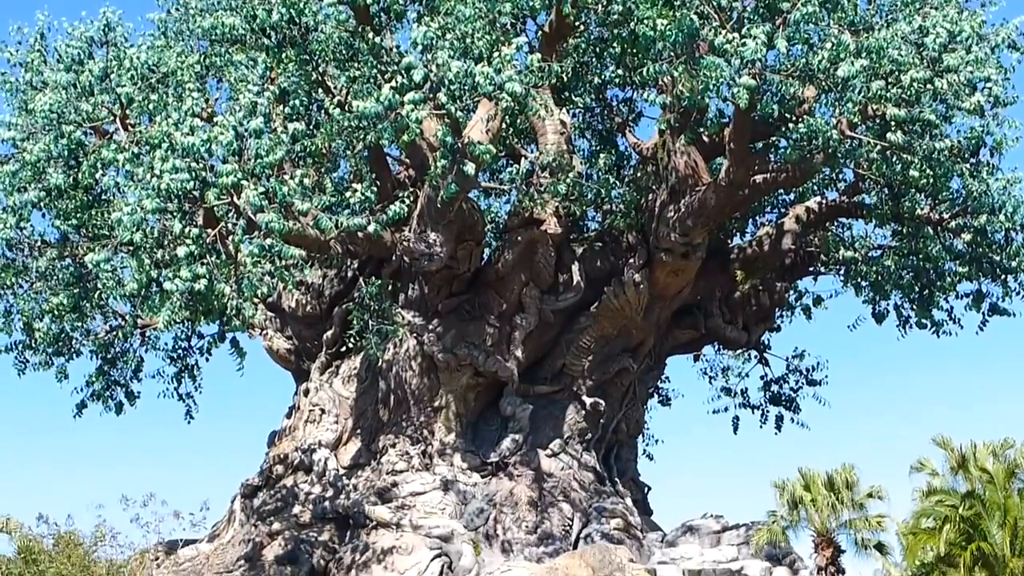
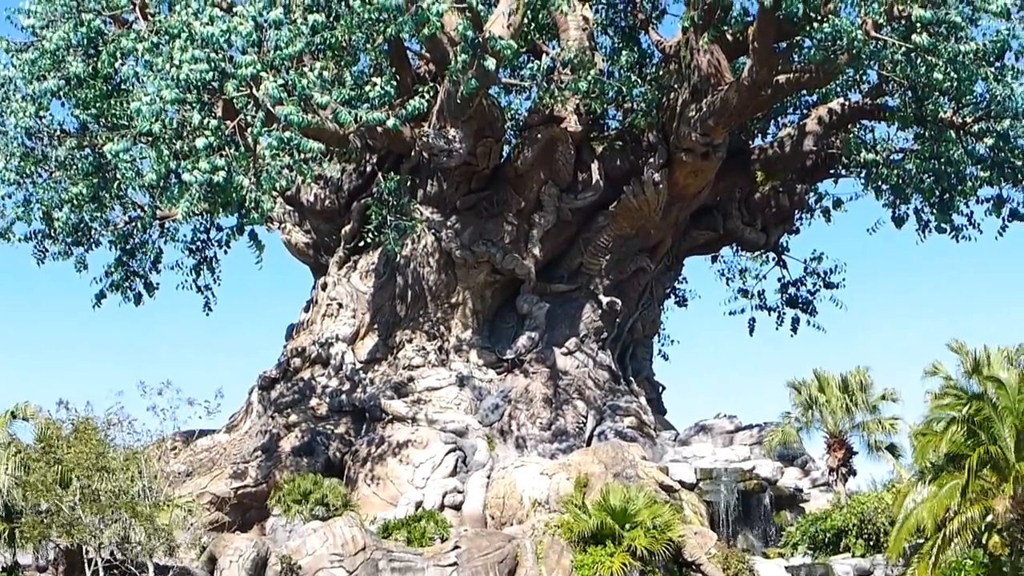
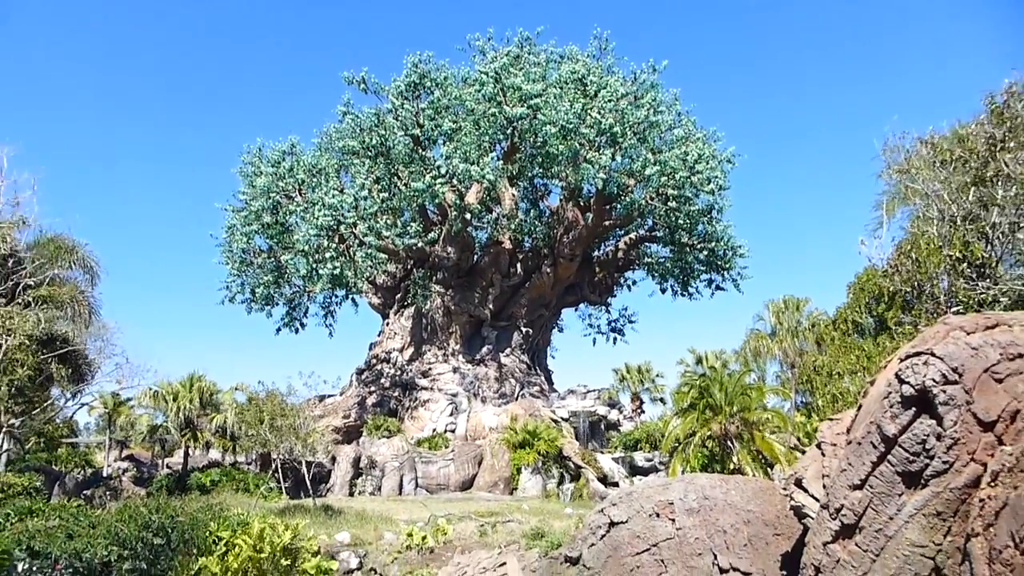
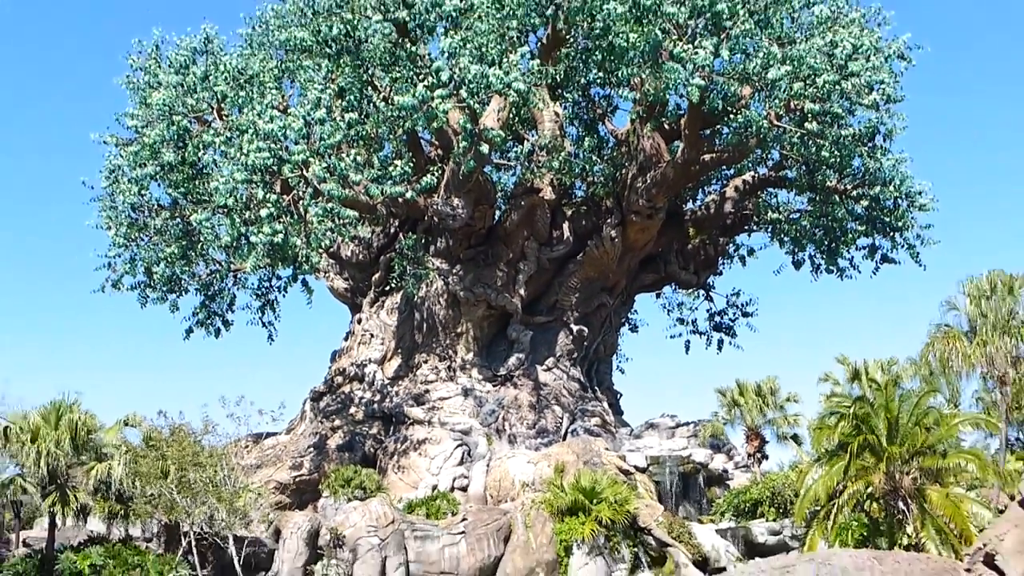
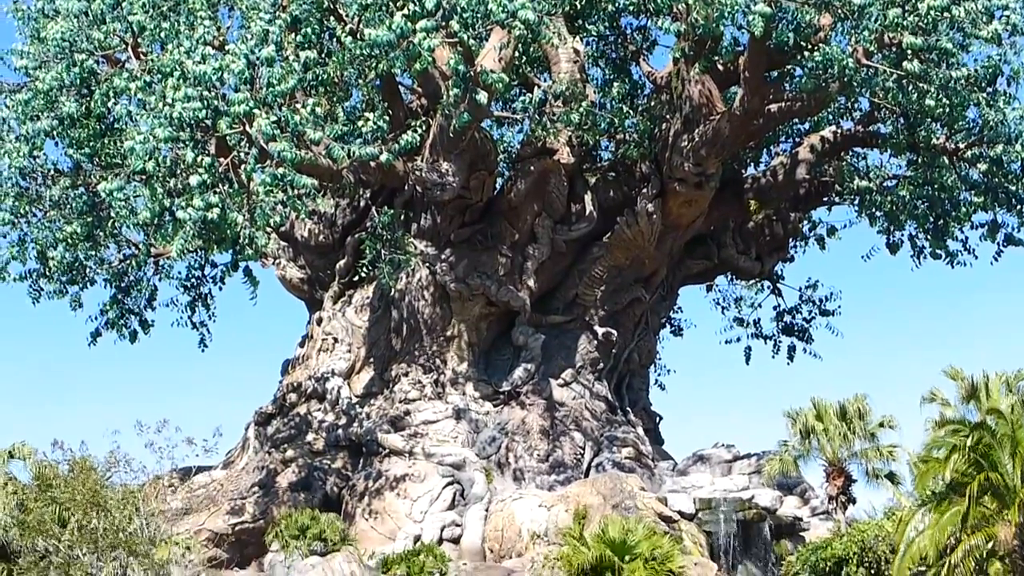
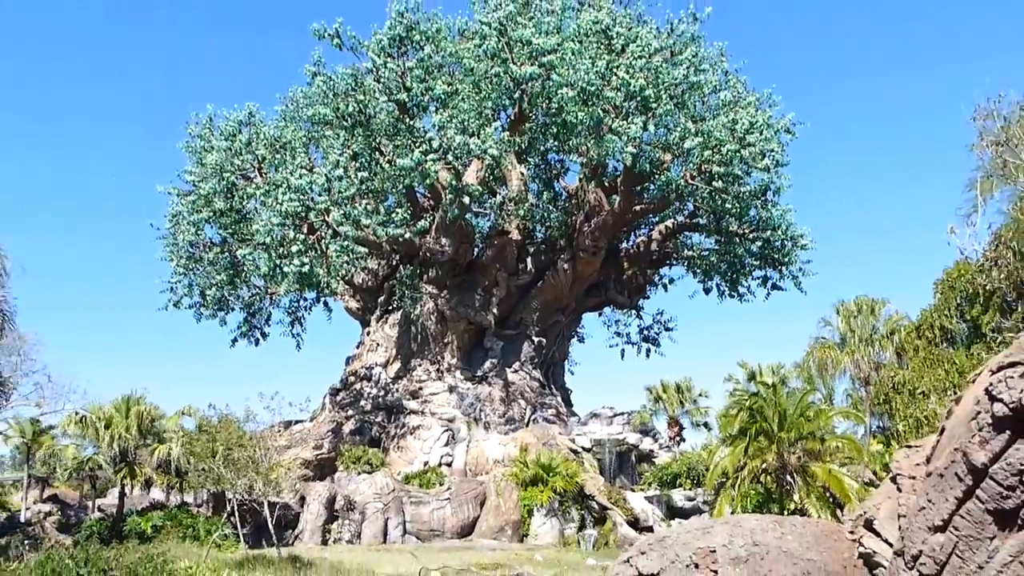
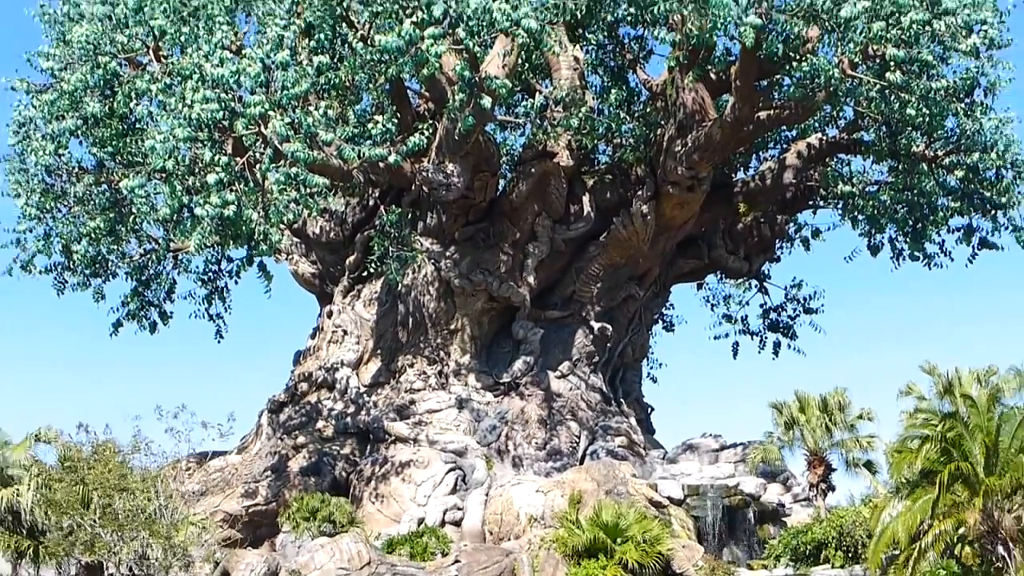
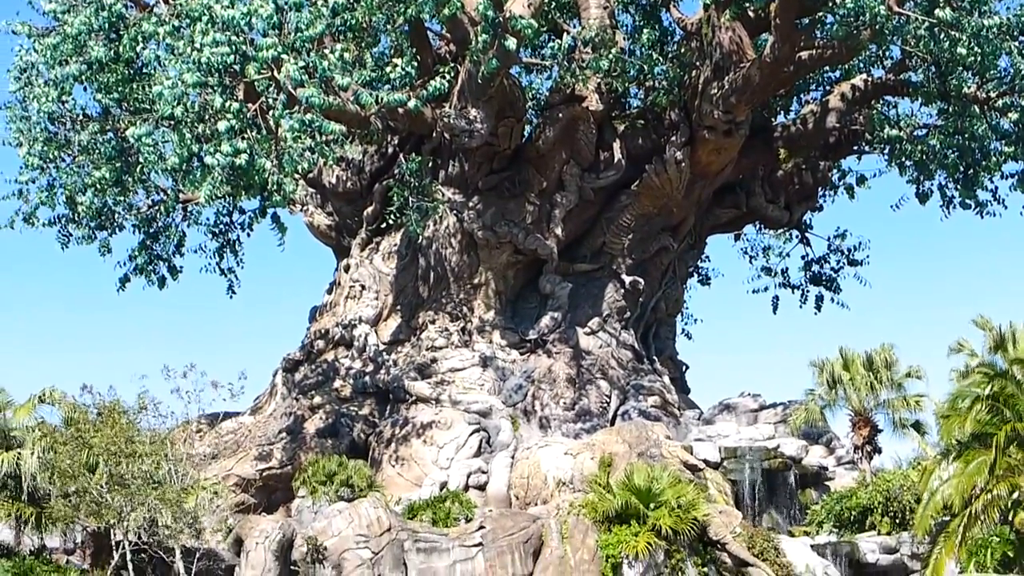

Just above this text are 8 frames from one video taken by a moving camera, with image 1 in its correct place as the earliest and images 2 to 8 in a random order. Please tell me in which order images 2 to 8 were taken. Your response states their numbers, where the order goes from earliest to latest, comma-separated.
5, 8, 2, 7, 4, 6, 3
